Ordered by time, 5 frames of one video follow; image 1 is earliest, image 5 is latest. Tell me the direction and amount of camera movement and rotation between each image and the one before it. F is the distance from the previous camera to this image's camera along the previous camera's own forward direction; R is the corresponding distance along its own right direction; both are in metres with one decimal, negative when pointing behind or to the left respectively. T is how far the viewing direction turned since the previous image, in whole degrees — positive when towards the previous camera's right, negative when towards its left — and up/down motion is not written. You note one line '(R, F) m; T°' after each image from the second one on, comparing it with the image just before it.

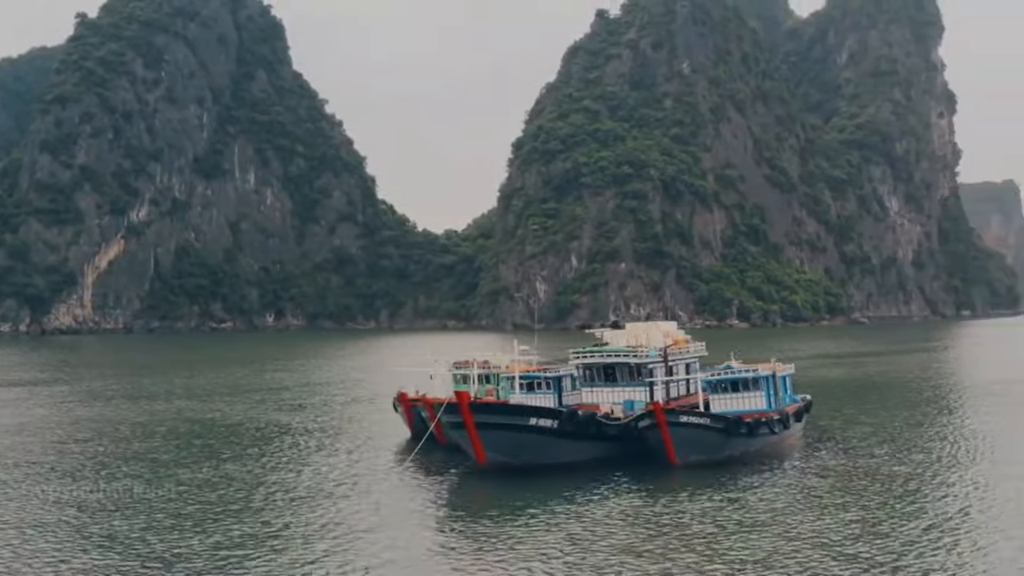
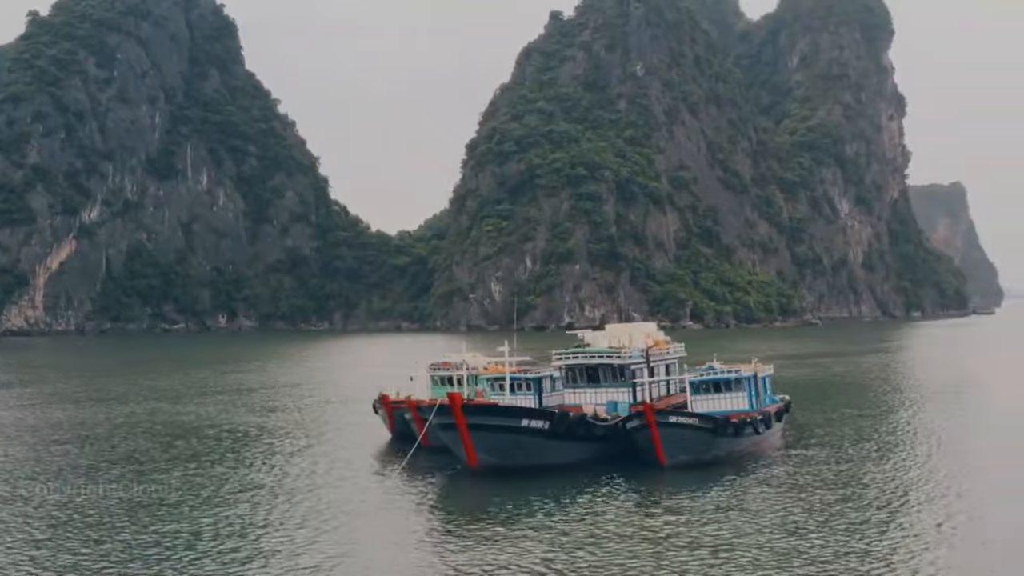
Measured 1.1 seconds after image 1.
(-1.2, -0.4) m; +3°
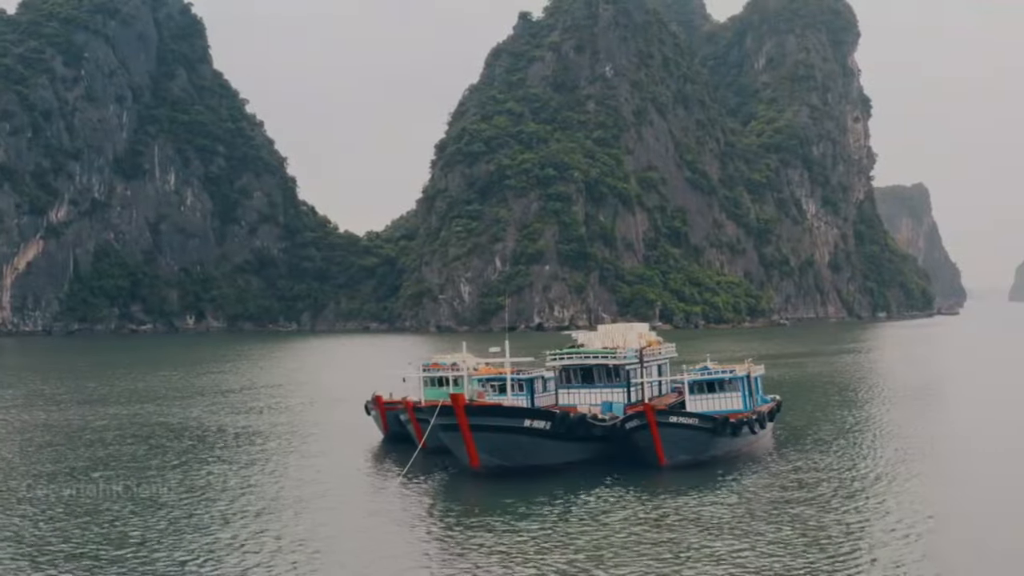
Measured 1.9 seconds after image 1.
(-1.1, -0.3) m; +2°
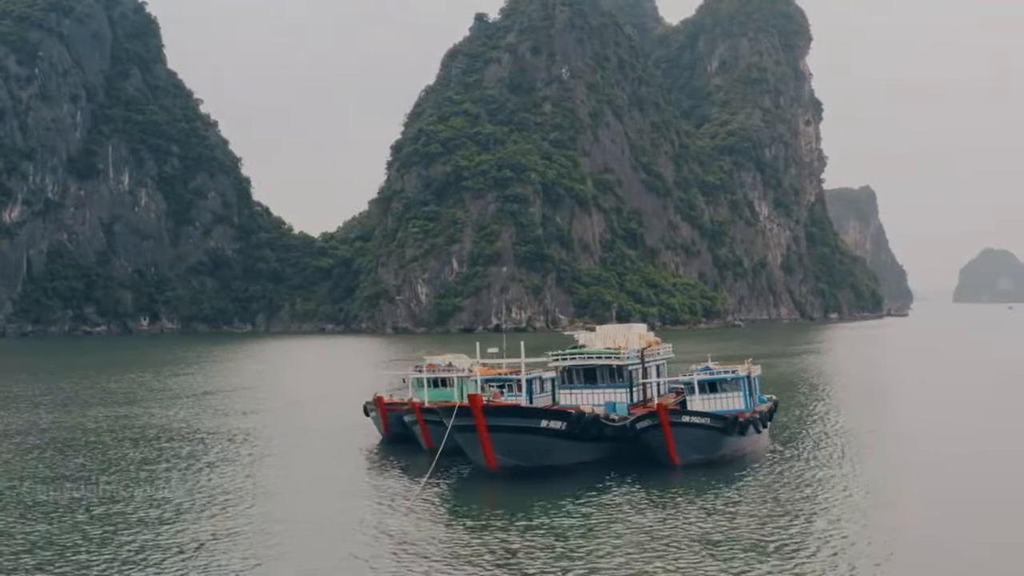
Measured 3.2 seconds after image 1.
(-2.0, -0.8) m; +2°
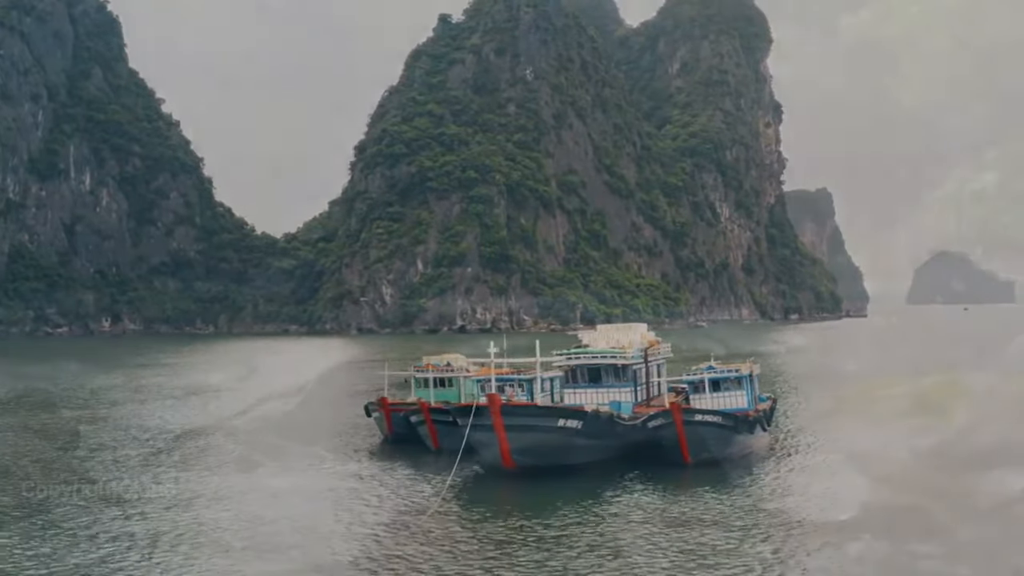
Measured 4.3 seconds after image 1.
(-1.2, -2.6) m; +2°
